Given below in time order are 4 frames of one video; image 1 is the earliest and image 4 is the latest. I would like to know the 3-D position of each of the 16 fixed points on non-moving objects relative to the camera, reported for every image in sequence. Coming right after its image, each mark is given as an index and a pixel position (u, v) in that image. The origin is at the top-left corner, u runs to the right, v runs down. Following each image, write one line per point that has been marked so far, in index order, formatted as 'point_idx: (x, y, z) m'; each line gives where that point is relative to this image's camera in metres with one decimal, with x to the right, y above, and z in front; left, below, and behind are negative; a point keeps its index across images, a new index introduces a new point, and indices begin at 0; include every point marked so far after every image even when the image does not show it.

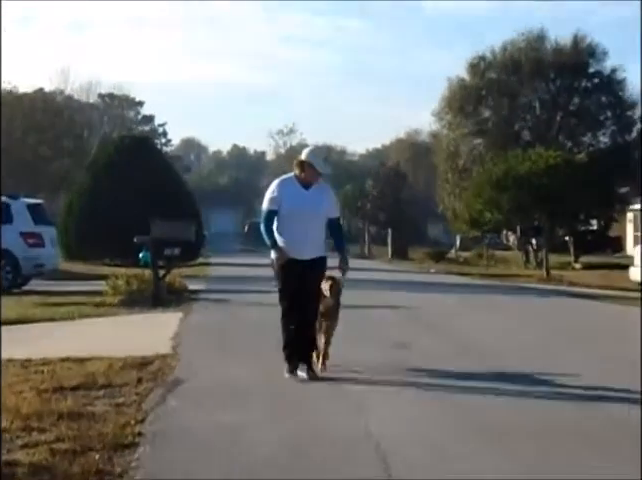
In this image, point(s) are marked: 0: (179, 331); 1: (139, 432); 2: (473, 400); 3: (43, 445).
0: (-1.3, -0.8, +12.2) m
1: (-1.1, -1.1, +7.7) m
2: (+1.0, -1.0, +8.3) m
3: (-1.5, -1.1, +7.3) m
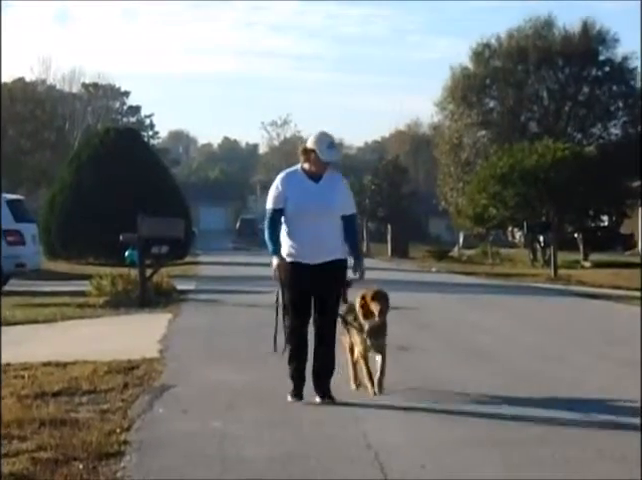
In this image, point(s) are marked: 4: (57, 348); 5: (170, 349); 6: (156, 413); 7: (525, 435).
0: (-1.4, -0.8, +11.8) m
1: (-1.1, -1.1, +7.3) m
2: (+0.9, -1.0, +8.0) m
3: (-1.6, -1.1, +6.9) m
4: (-2.1, -0.9, +10.5) m
5: (-1.2, -0.9, +10.4) m
6: (-1.0, -1.0, +7.8) m
7: (+1.1, -1.1, +7.3) m
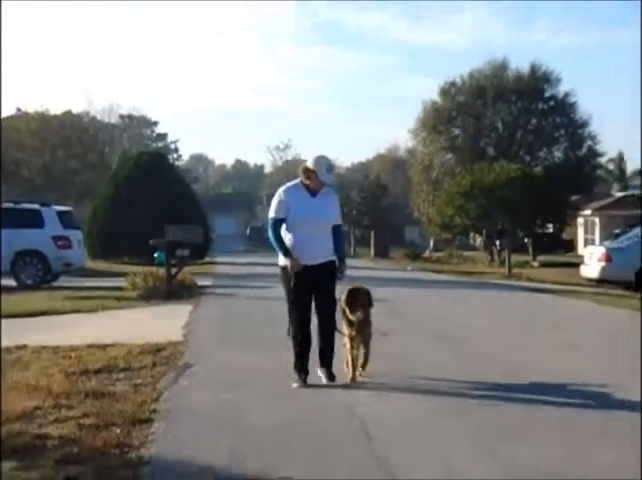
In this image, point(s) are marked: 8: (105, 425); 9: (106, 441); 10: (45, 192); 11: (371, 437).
0: (-1.4, -0.9, +13.3) m
1: (-1.1, -1.1, +8.8) m
2: (+0.9, -1.0, +9.5) m
3: (-1.6, -1.1, +8.4) m
4: (-2.1, -0.9, +12.0) m
5: (-1.2, -0.9, +11.9) m
6: (-1.0, -1.1, +9.3) m
7: (+1.1, -1.1, +8.8) m
8: (-1.4, -1.2, +8.4) m
9: (-1.3, -1.2, +8.0) m
10: (-1.7, +0.3, +8.1) m
11: (+0.3, -1.2, +8.1) m
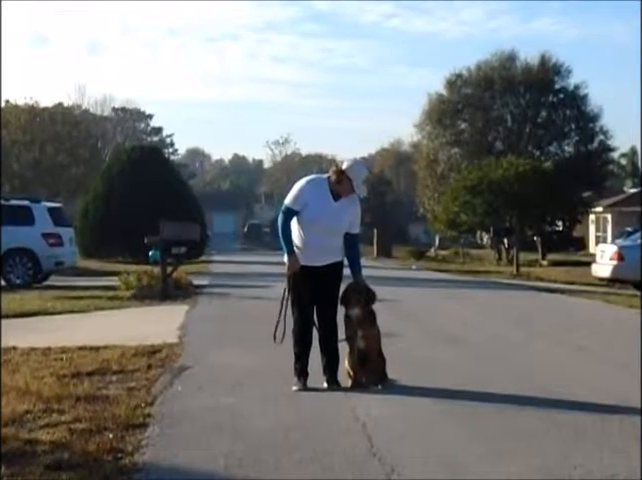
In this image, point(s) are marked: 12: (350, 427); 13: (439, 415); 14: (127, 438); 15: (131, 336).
0: (-1.4, -0.8, +12.9) m
1: (-1.1, -1.1, +8.5) m
2: (+0.9, -1.0, +9.2) m
3: (-1.6, -1.1, +8.1) m
4: (-2.1, -0.9, +11.7) m
5: (-1.2, -0.9, +11.6) m
6: (-1.0, -1.0, +8.9) m
7: (+1.1, -1.1, +8.5) m
8: (-1.4, -1.2, +8.1) m
9: (-1.3, -1.2, +7.7) m
10: (-1.7, +0.3, +7.8) m
11: (+0.3, -1.2, +7.8) m
12: (+0.2, -1.2, +8.2) m
13: (+0.8, -1.1, +8.5) m
14: (-1.2, -1.2, +7.9) m
15: (-1.8, -0.9, +12.3) m
